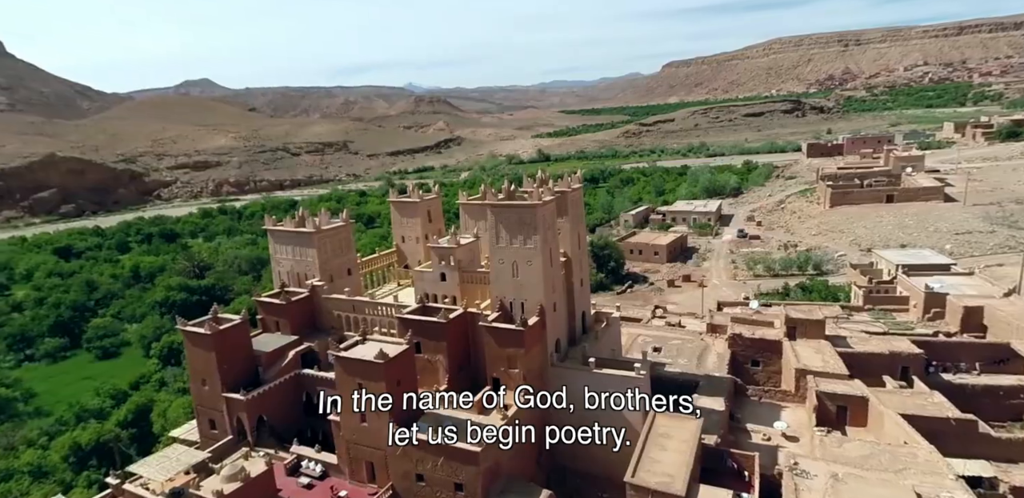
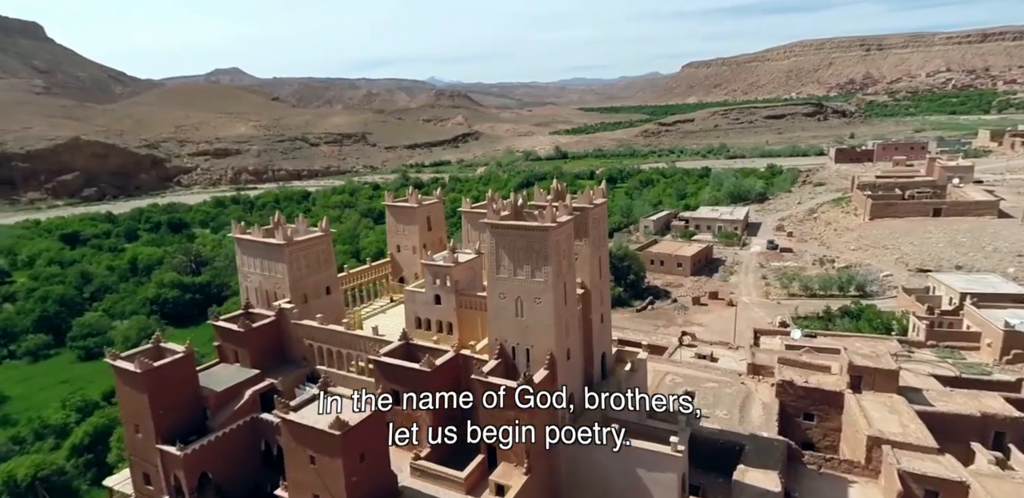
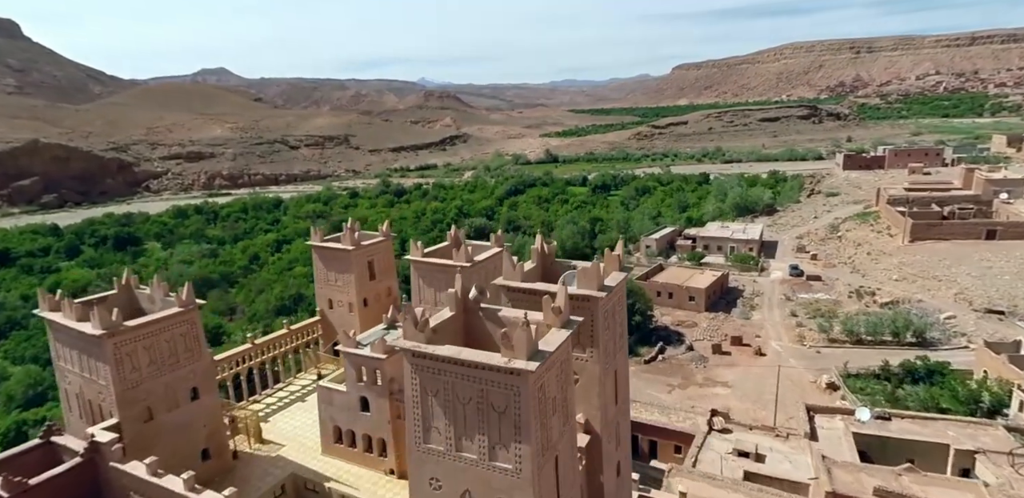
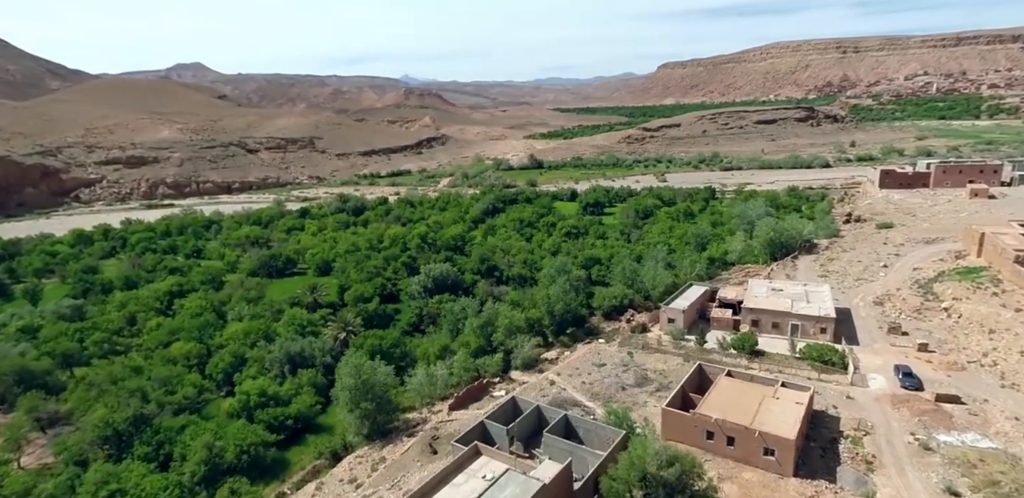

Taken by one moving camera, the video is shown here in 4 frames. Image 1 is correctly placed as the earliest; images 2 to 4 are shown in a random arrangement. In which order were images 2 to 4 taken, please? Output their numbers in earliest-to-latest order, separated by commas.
2, 3, 4
